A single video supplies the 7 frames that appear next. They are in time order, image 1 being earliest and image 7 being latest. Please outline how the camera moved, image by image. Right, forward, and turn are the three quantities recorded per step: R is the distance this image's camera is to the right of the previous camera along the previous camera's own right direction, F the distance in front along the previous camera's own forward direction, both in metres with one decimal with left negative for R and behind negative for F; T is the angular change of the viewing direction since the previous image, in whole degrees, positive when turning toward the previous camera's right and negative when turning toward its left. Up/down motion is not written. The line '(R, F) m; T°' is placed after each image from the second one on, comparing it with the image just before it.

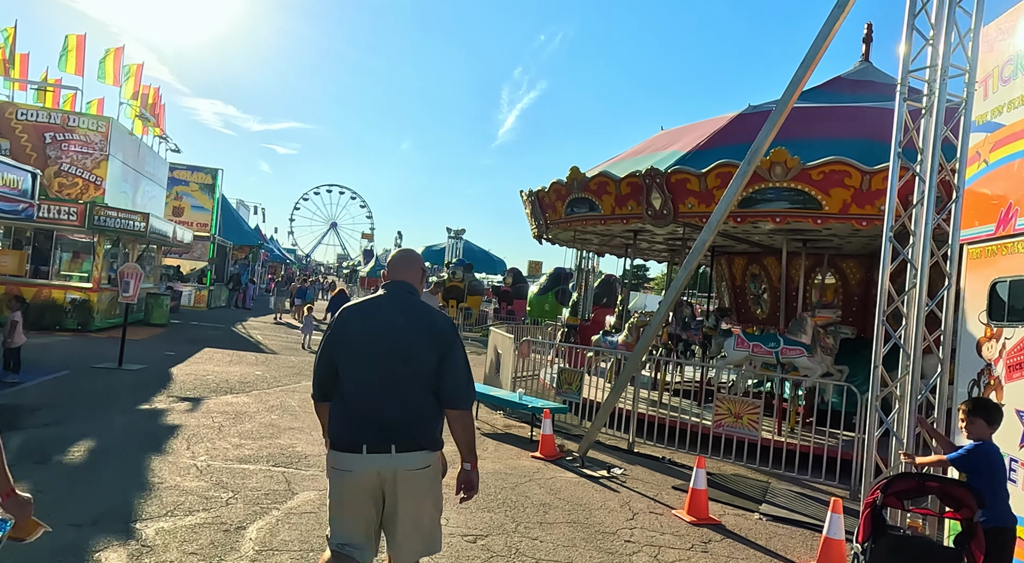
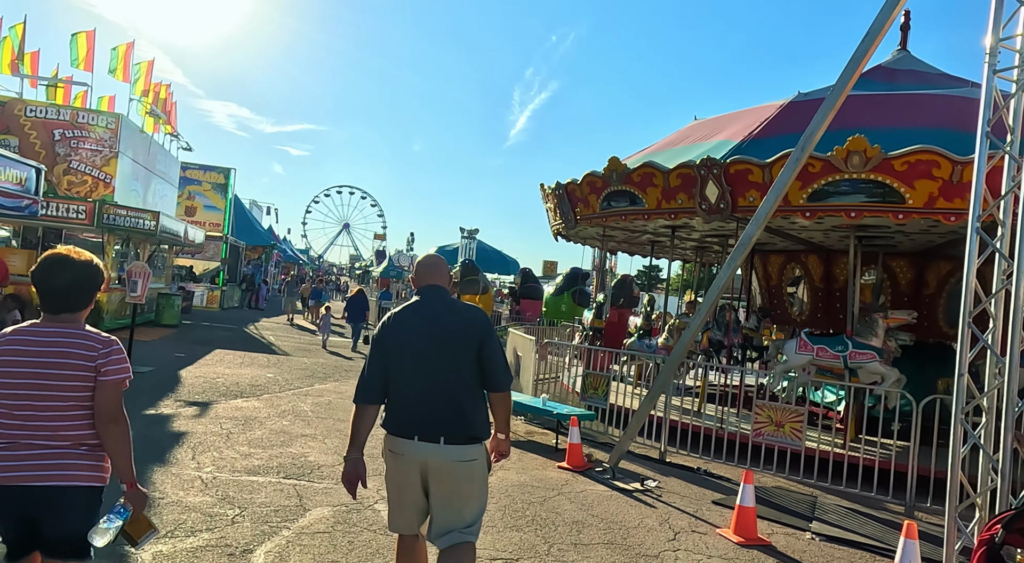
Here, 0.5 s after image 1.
(-0.1, +0.4) m; -1°
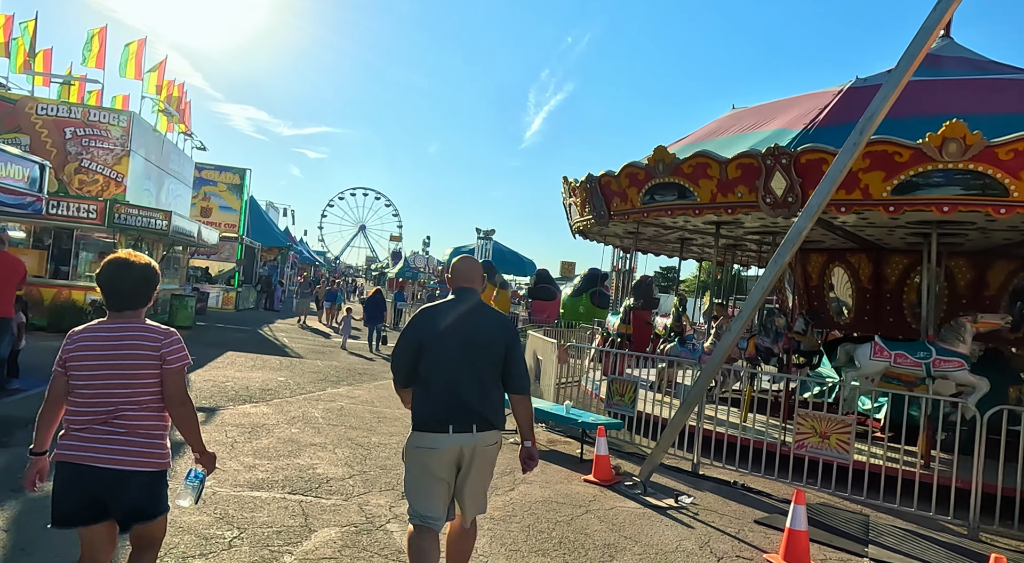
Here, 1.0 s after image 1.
(-0.1, +0.5) m; -1°
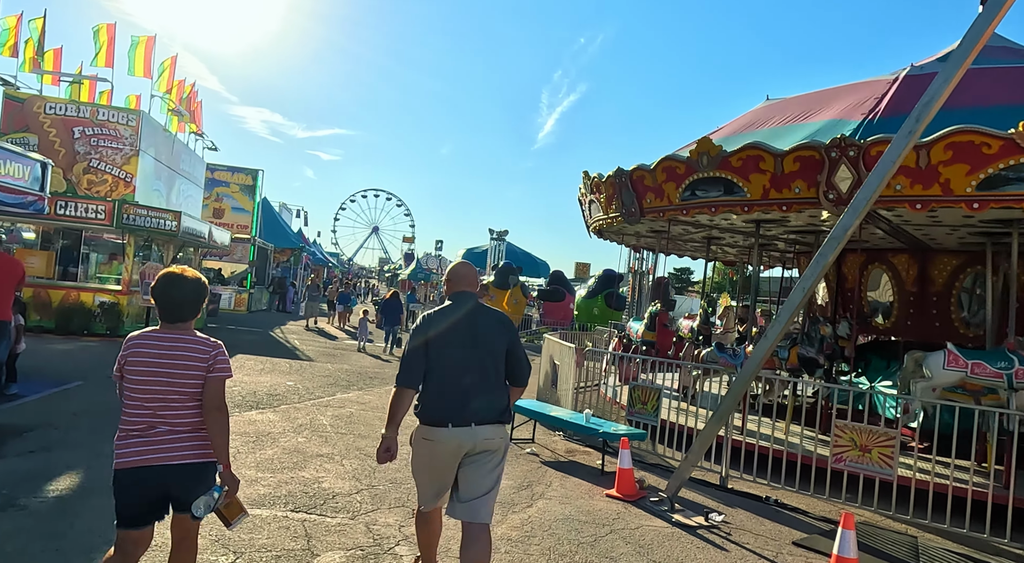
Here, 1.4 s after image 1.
(0.0, +0.4) m; -1°
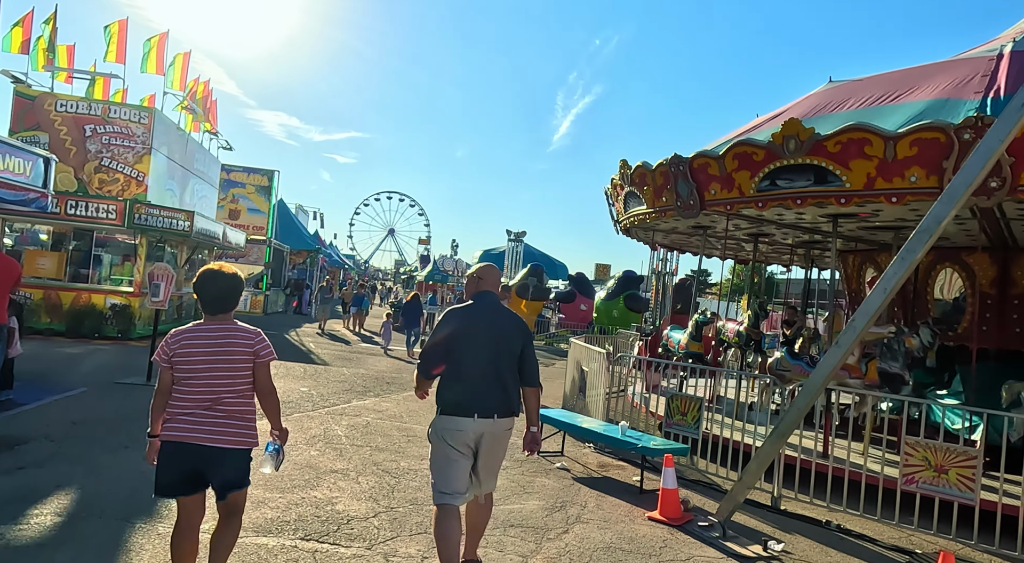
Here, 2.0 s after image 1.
(-0.1, +0.5) m; -1°
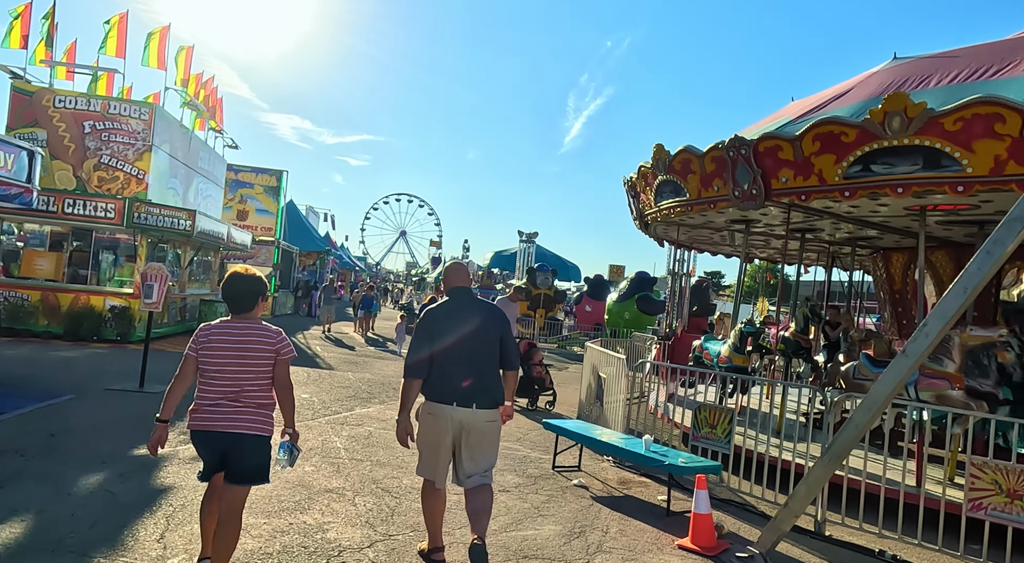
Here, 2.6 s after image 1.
(0.0, +0.6) m; -1°
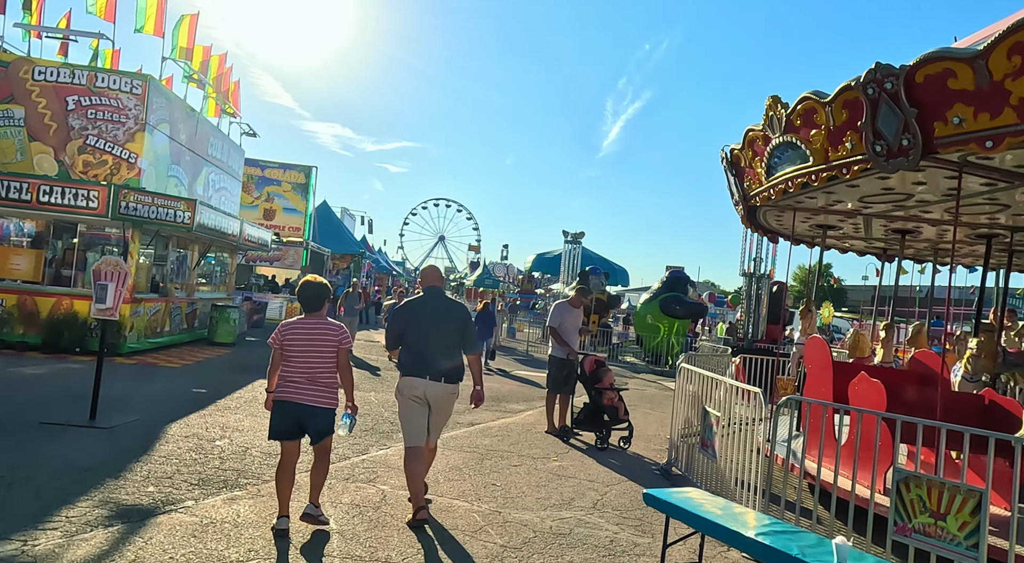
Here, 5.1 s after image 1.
(-0.3, +2.3) m; -4°
